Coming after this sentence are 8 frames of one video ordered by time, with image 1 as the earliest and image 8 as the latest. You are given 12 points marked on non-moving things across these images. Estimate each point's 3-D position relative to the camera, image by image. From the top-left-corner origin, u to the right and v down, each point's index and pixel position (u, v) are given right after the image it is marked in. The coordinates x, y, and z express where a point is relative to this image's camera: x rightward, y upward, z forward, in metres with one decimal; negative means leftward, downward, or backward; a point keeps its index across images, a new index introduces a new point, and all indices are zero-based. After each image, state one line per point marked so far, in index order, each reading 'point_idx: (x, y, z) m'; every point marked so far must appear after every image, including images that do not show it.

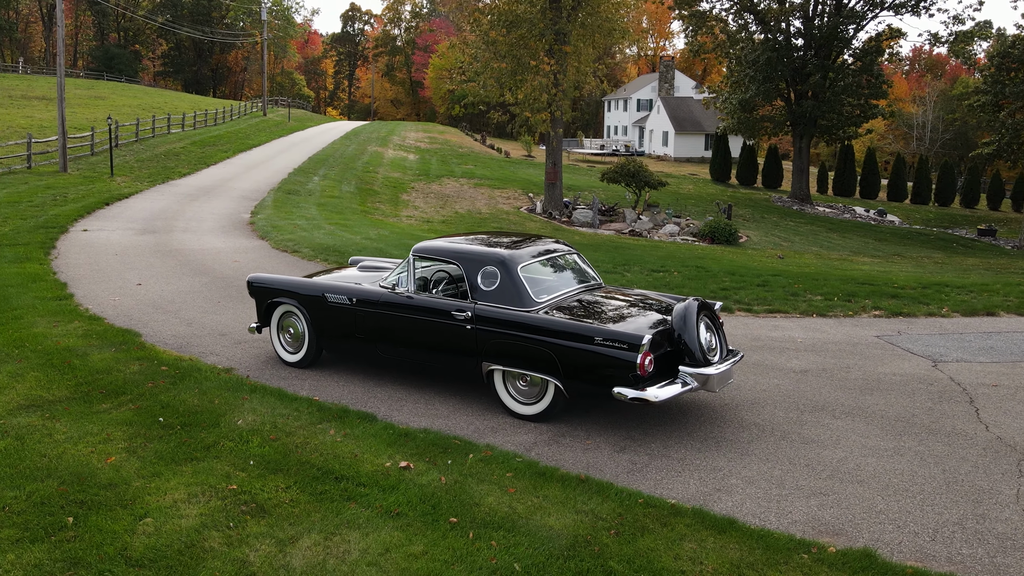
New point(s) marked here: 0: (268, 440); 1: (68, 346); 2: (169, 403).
0: (-1.6, -1.0, +5.6) m
1: (-4.0, -0.5, +7.7) m
2: (-2.5, -0.8, +6.3) m
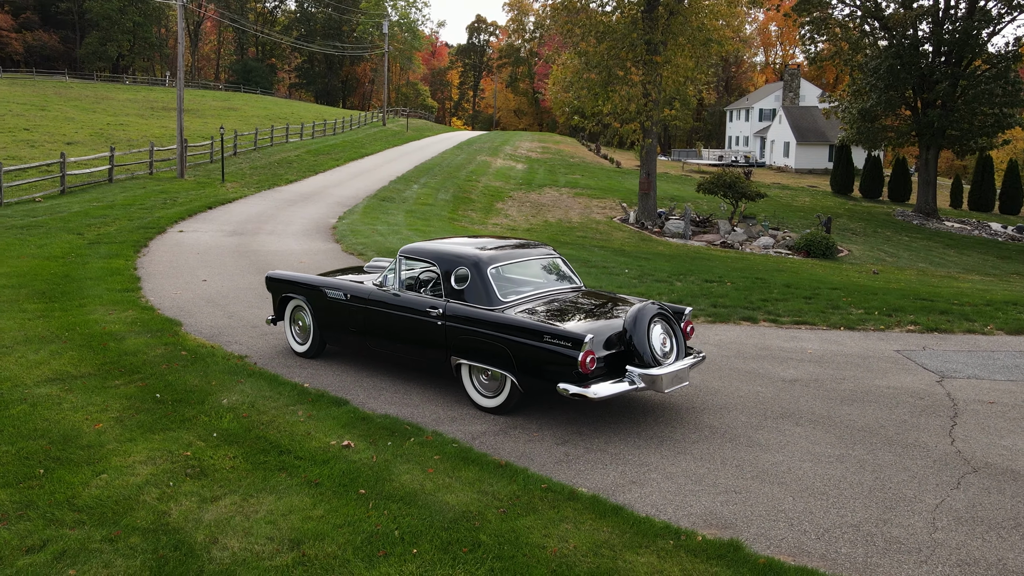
0: (-2.0, -0.9, +6.3) m
1: (-4.0, -0.4, +8.7) m
2: (-2.8, -0.8, +7.1) m
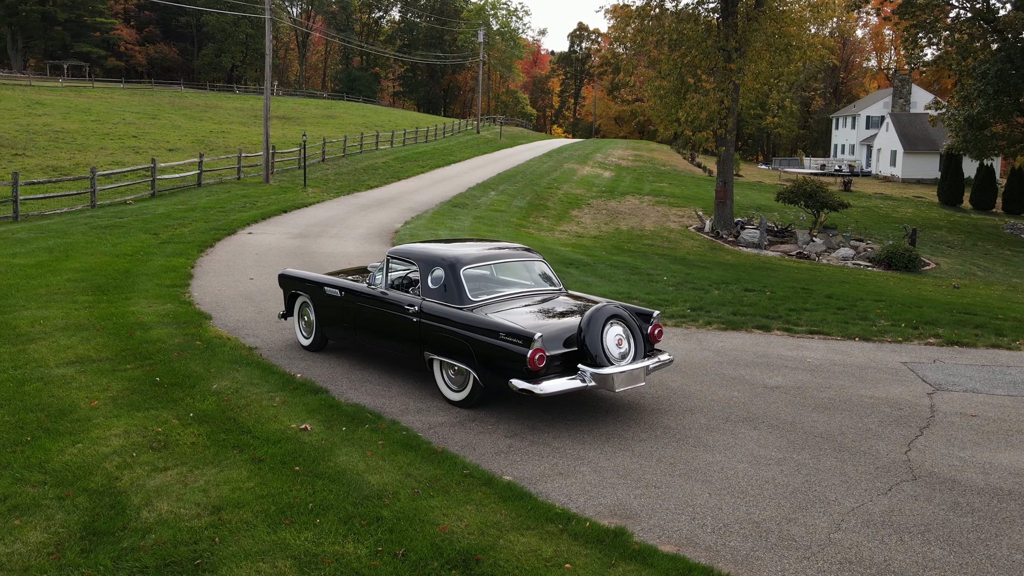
0: (-2.3, -0.9, +6.9) m
1: (-4.1, -0.4, +9.5) m
2: (-3.0, -0.7, +7.8) m
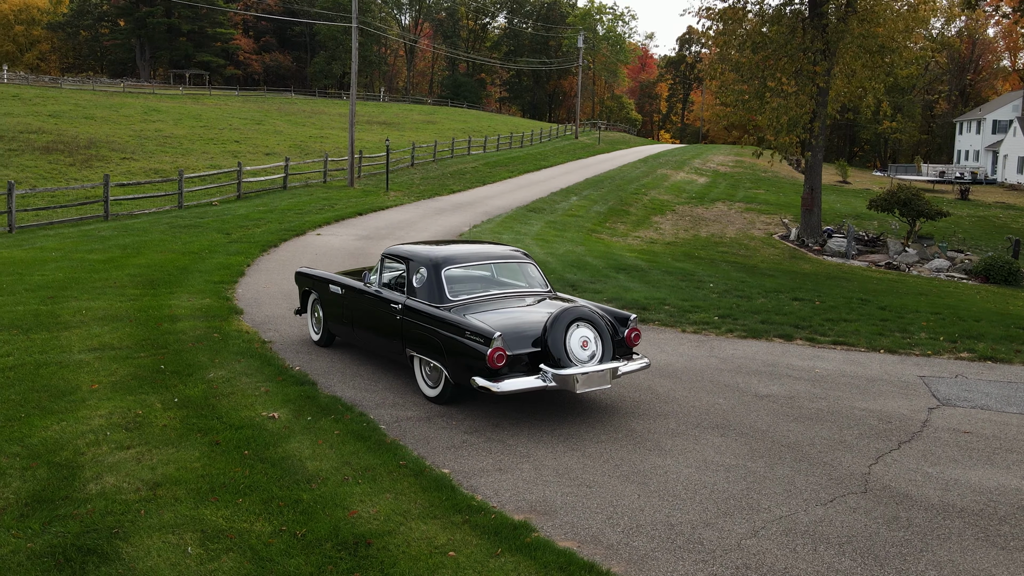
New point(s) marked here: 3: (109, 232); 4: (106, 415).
0: (-2.6, -0.9, +7.4) m
1: (-4.0, -0.3, +10.2) m
2: (-3.2, -0.7, +8.3) m
3: (-8.2, +1.2, +17.8) m
4: (-3.1, -1.0, +6.6) m
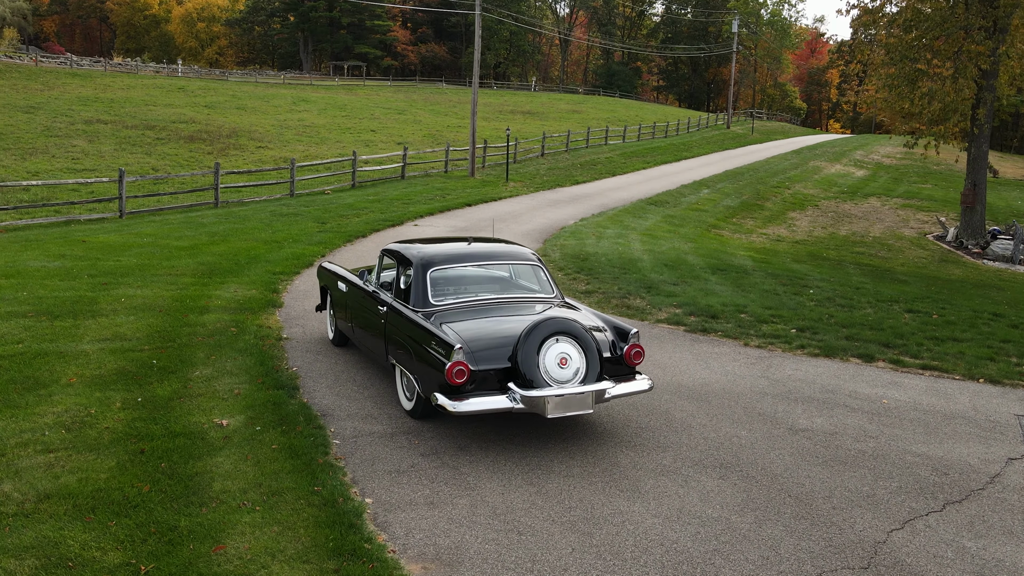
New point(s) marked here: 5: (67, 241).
0: (-2.7, -0.8, +7.1) m
1: (-3.5, -0.2, +10.1) m
2: (-3.1, -0.6, +8.1) m
3: (-6.3, +1.5, +18.2) m
4: (-3.3, -0.9, +6.3) m
5: (-7.3, +0.8, +14.3) m
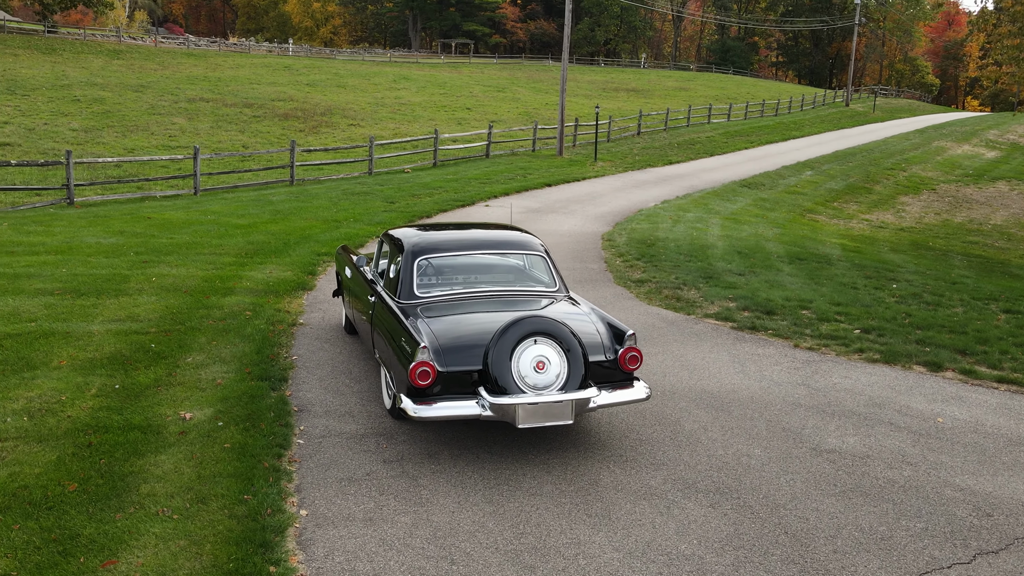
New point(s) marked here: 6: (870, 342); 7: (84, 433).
0: (-2.7, -0.7, +6.8) m
1: (-3.2, 0.0, +9.9) m
2: (-3.0, -0.4, +7.9) m
3: (-4.9, +1.9, +18.3) m
4: (-3.4, -0.8, +6.2) m
5: (-6.4, +1.2, +14.6) m
6: (+3.8, -0.6, +9.2) m
7: (-2.7, -0.9, +5.6) m
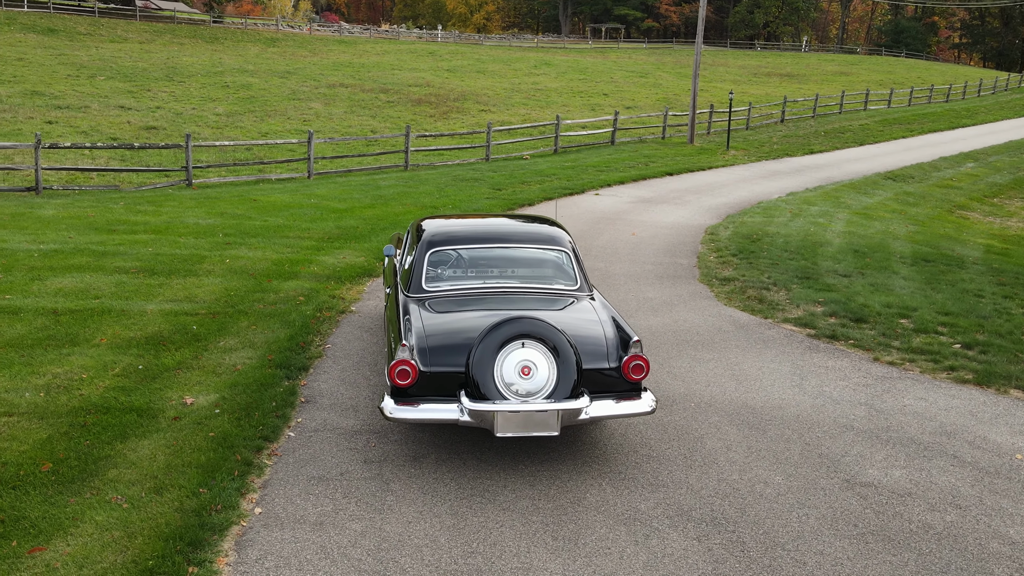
0: (-2.6, -0.6, +6.9) m
1: (-2.4, +0.2, +10.0) m
2: (-2.6, -0.3, +8.0) m
3: (-2.6, +2.3, +18.6) m
4: (-3.4, -0.6, +6.4) m
5: (-4.7, +1.6, +15.1) m
6: (+4.3, -0.7, +8.1) m
7: (-2.8, -0.8, +5.7) m
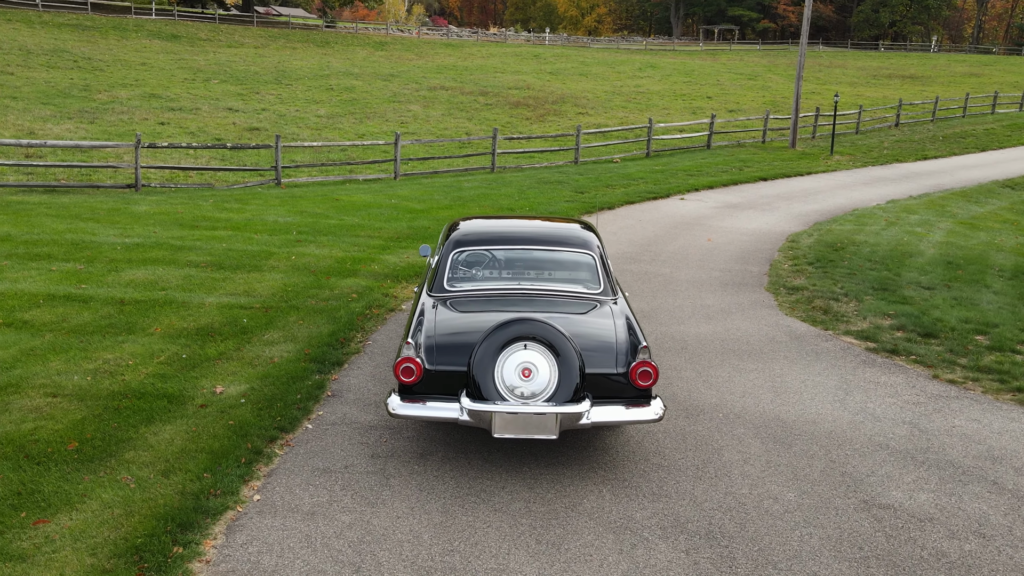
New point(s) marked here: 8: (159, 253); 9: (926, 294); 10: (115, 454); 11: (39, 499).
0: (-2.3, -0.5, +7.2) m
1: (-1.8, +0.2, +10.3) m
2: (-2.2, -0.2, +8.3) m
3: (-0.8, +2.3, +18.8) m
4: (-3.2, -0.6, +6.8) m
5: (-3.4, +1.6, +15.6) m
6: (+4.6, -0.8, +7.5) m
7: (-2.7, -0.8, +6.0) m
8: (-4.2, +0.4, +10.4) m
9: (+5.2, -0.1, +10.8) m
10: (-2.3, -1.0, +5.2) m
11: (-2.5, -1.1, +4.6) m
